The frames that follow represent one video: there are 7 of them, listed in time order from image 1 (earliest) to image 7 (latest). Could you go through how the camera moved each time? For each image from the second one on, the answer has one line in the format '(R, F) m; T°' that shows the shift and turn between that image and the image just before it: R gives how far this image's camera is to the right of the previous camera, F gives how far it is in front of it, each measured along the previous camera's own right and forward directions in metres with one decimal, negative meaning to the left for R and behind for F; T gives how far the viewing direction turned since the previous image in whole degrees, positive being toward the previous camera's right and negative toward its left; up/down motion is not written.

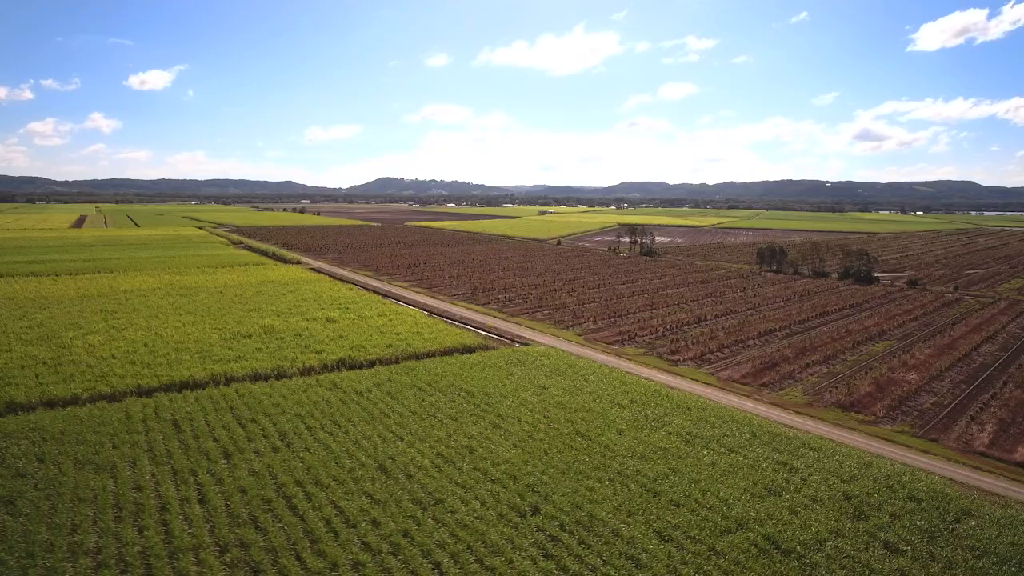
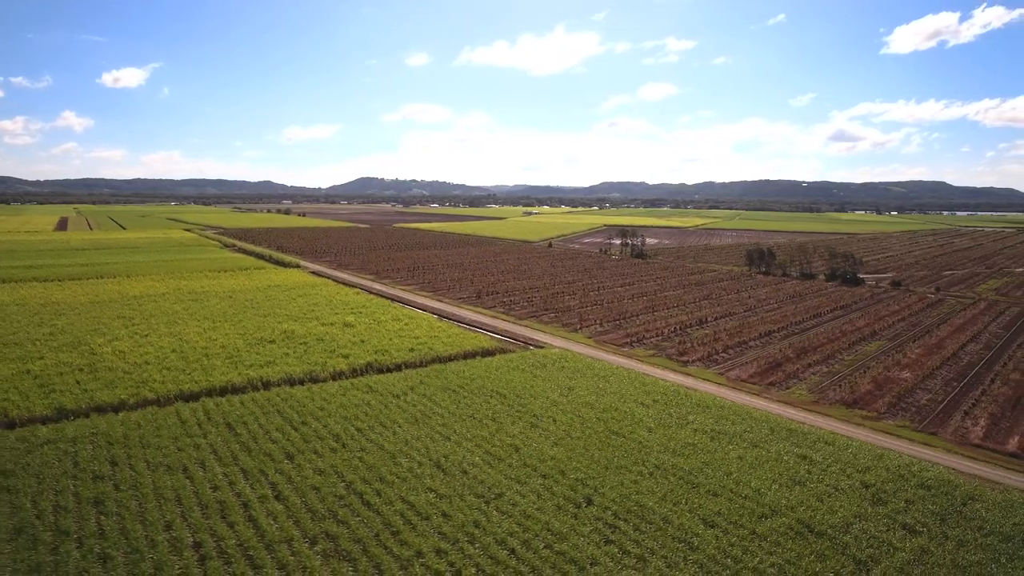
(-1.3, -0.9) m; +2°
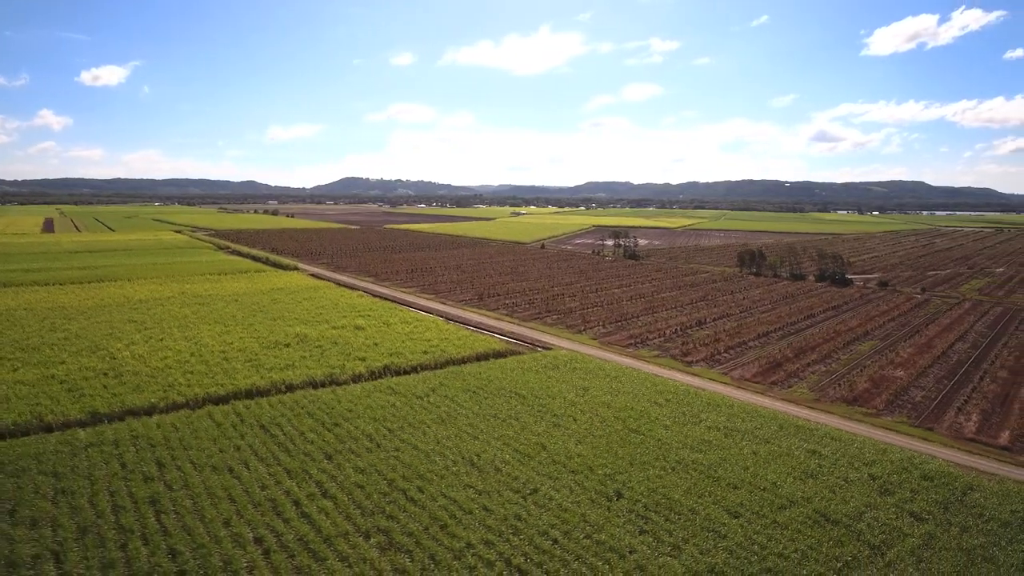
(-0.9, -0.7) m; +1°
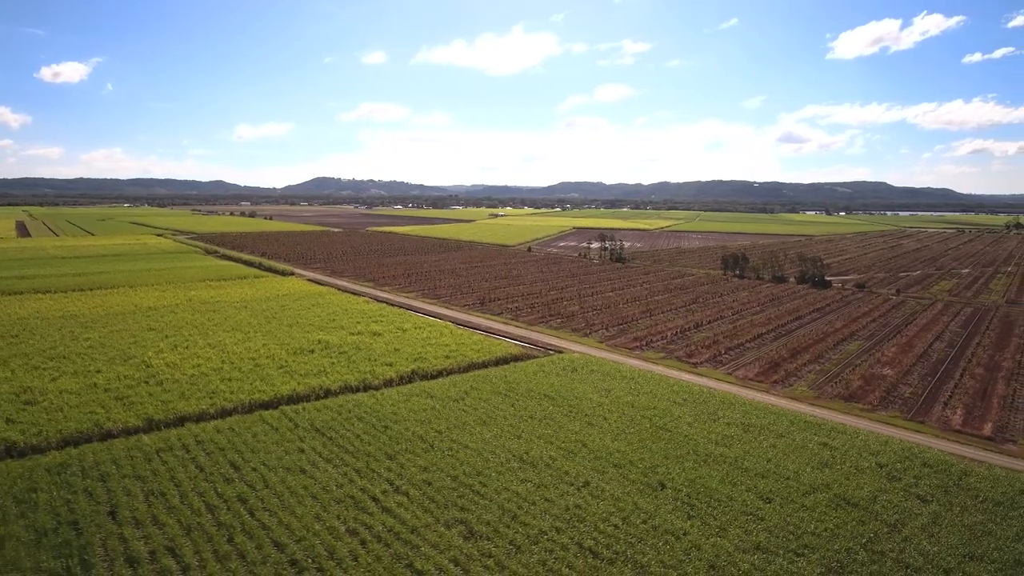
(-1.7, -1.2) m; +2°
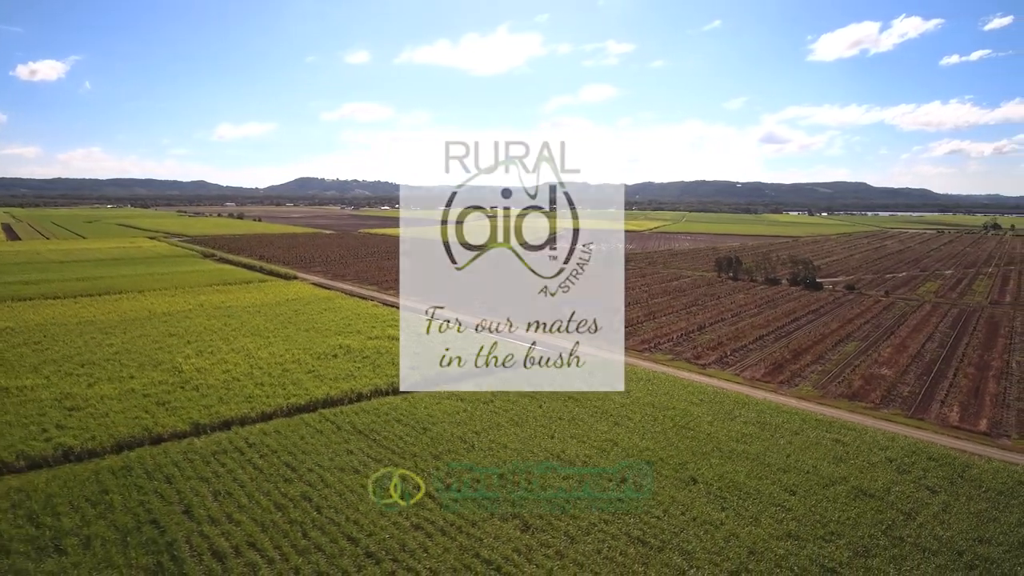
(-1.3, -0.9) m; +1°
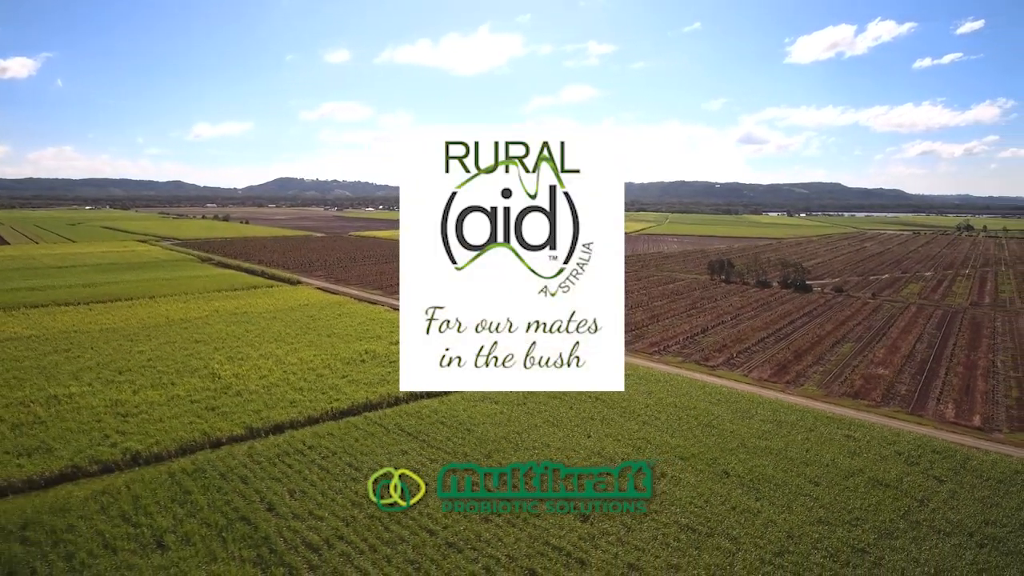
(-1.7, -1.2) m; +2°
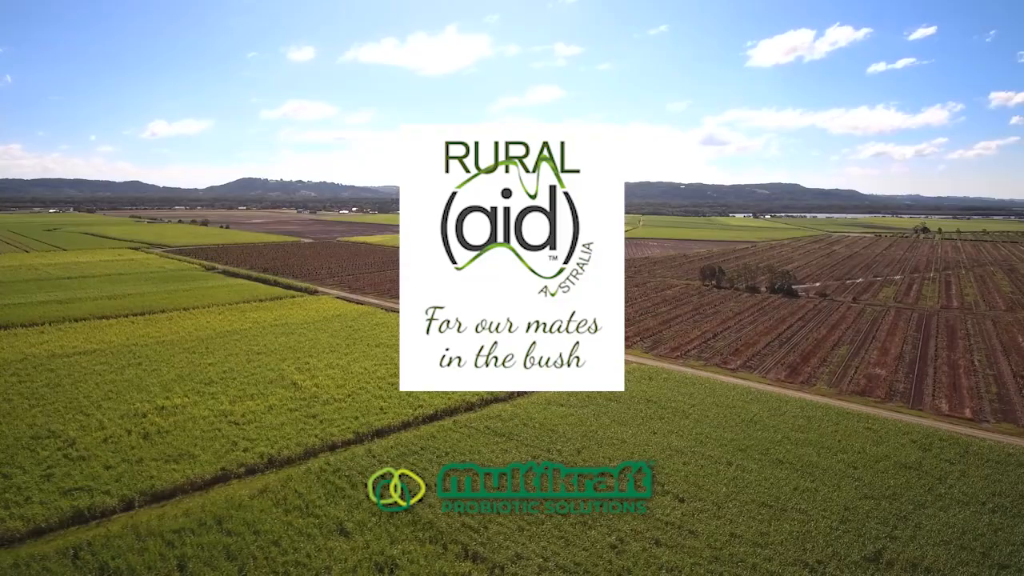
(-3.8, -2.6) m; +3°
